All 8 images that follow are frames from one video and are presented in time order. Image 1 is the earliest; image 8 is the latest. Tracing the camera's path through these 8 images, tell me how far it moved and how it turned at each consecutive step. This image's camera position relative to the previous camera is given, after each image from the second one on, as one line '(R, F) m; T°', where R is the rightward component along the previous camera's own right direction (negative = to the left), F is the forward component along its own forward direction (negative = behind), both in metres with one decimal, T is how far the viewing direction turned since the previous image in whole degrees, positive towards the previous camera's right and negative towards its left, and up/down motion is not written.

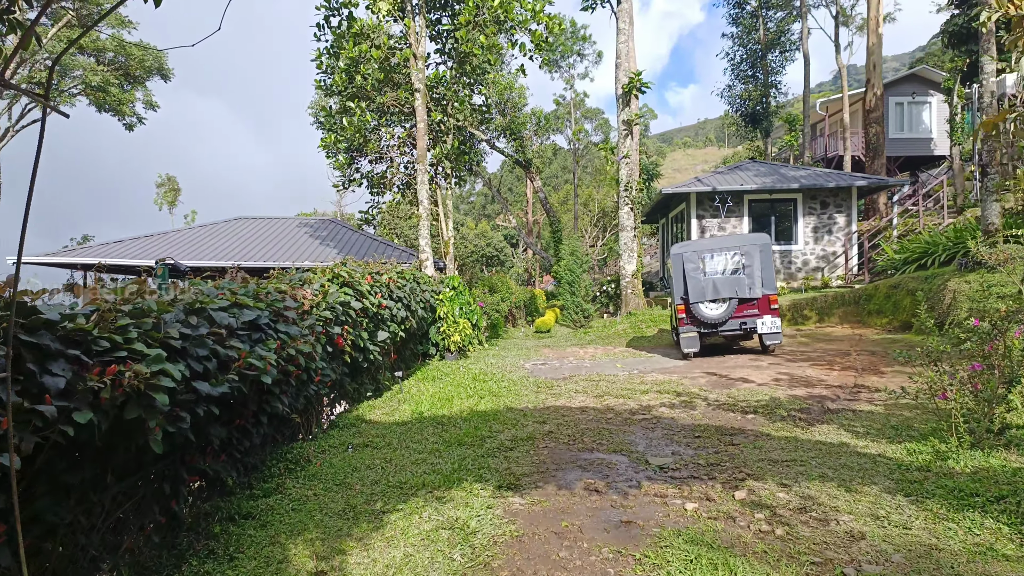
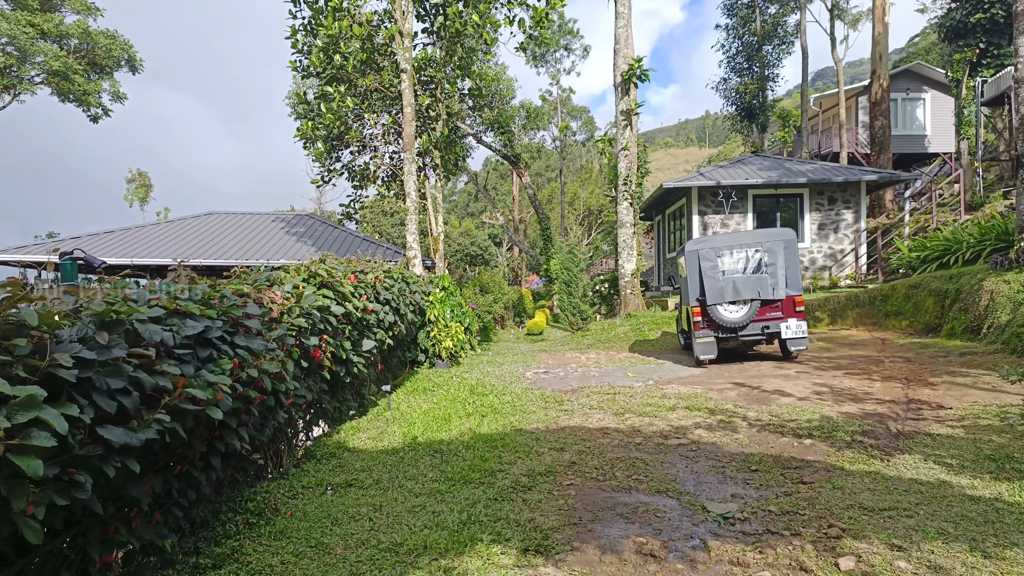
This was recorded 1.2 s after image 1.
(-0.2, +1.0) m; +2°
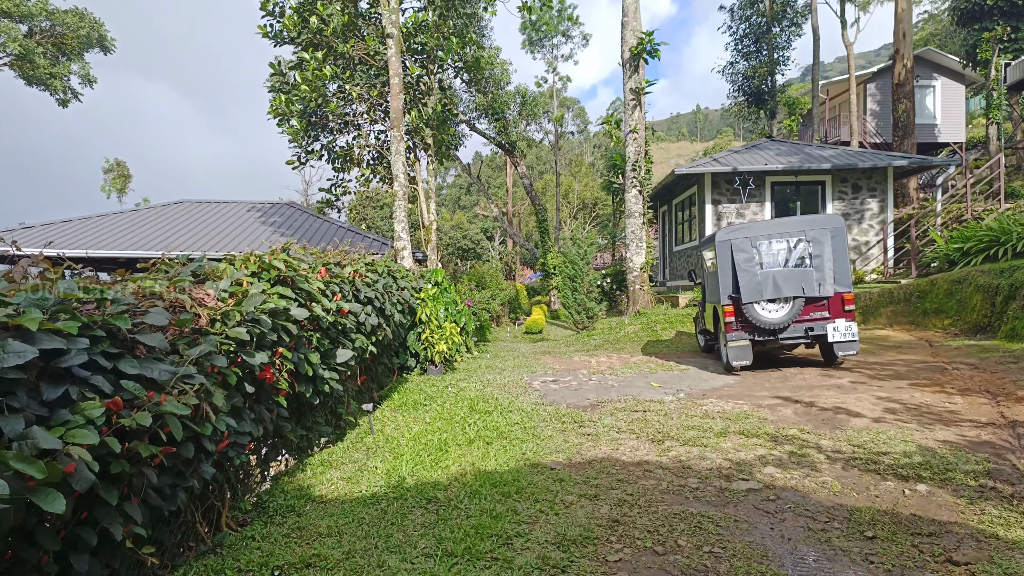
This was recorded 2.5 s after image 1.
(-0.2, +1.3) m; +1°
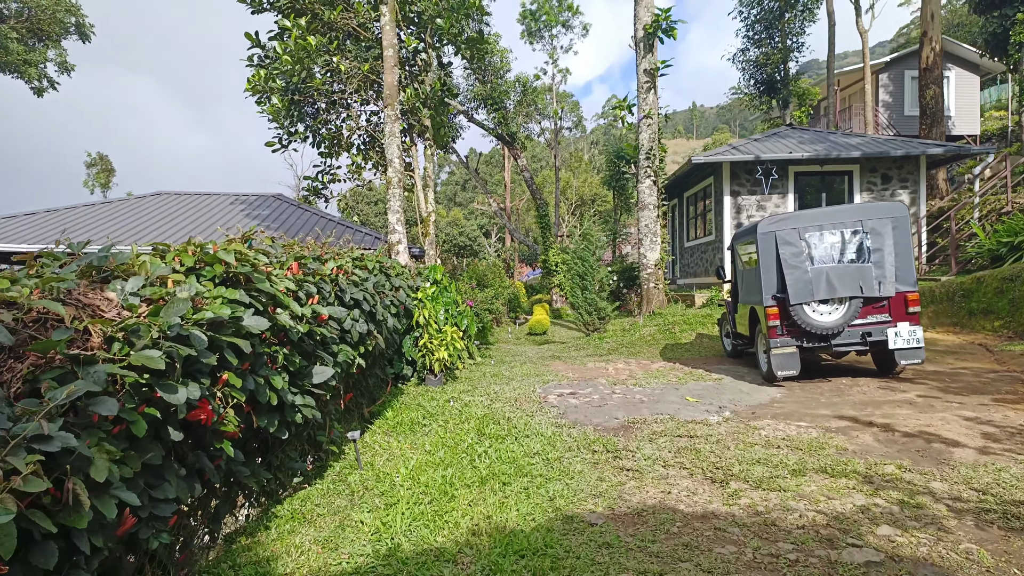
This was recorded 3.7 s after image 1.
(-0.2, +1.1) m; 0°
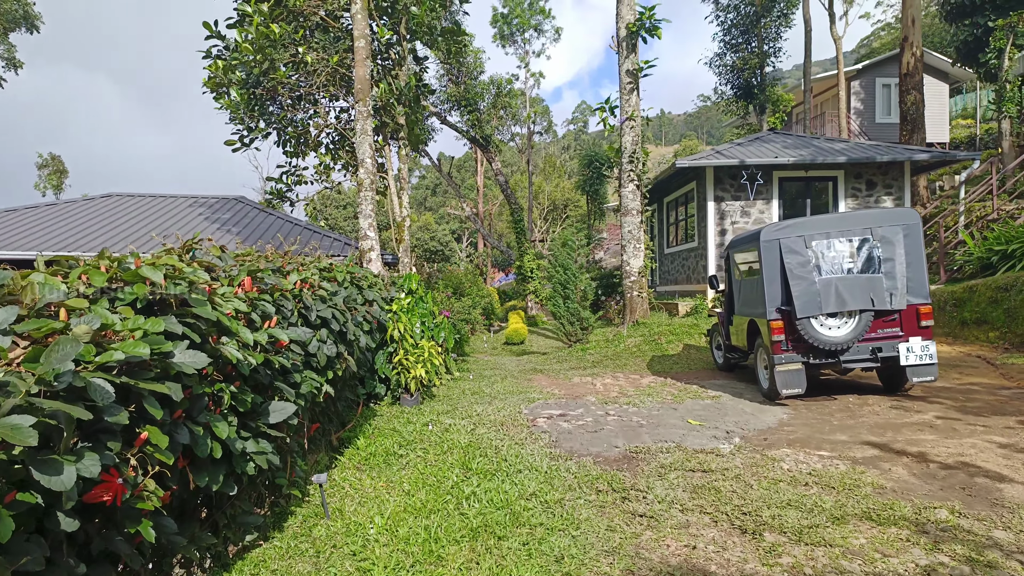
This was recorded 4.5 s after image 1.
(-0.1, +0.6) m; +3°
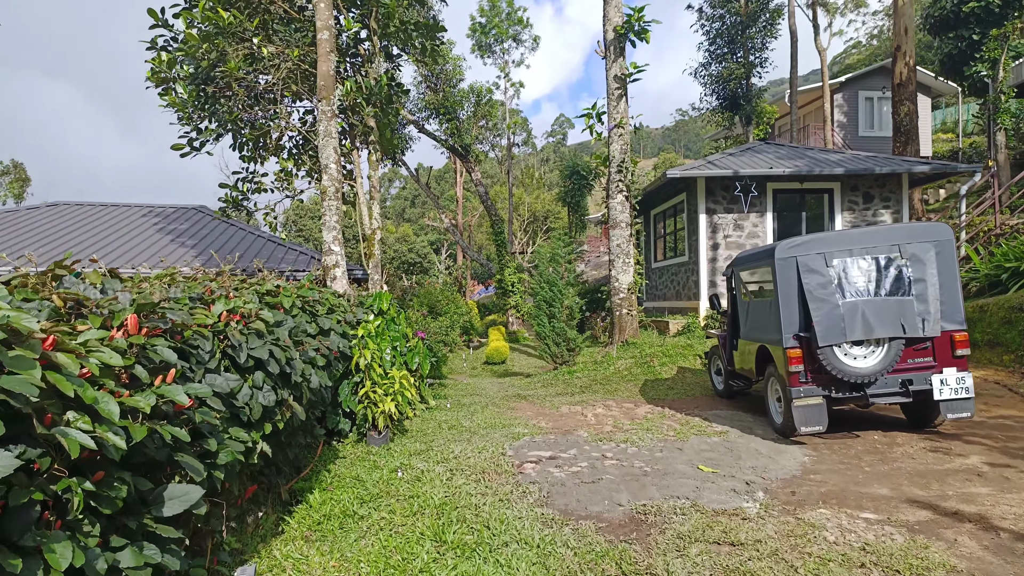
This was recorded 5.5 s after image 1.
(0.0, +0.8) m; +2°
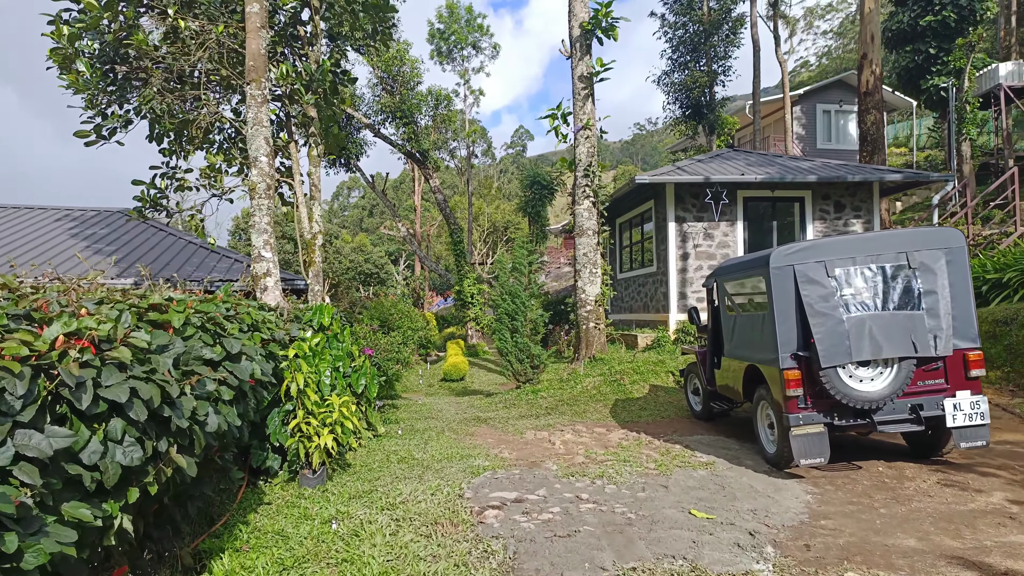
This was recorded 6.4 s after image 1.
(0.0, +0.9) m; +4°
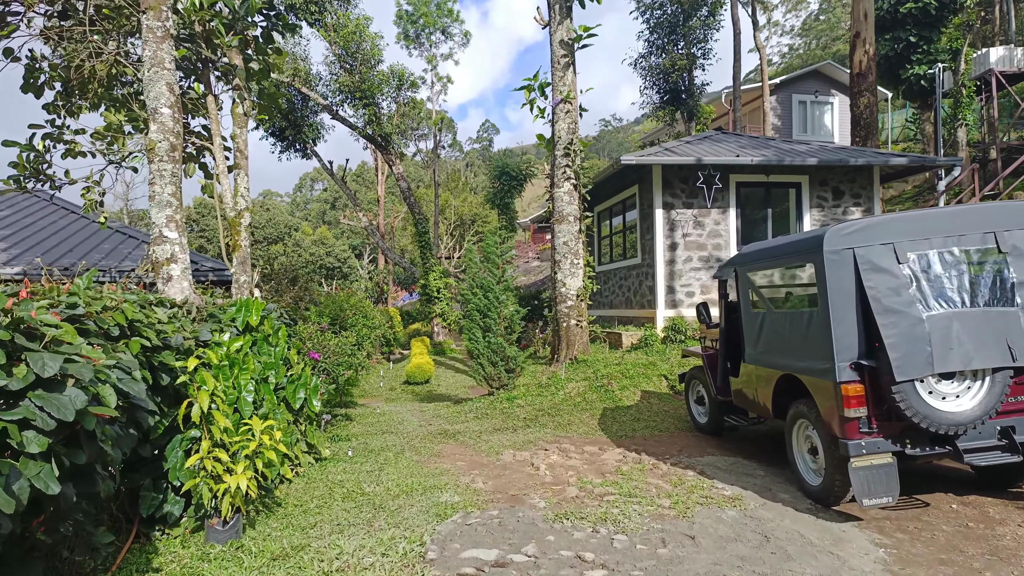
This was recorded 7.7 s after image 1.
(-0.1, +1.3) m; +3°
